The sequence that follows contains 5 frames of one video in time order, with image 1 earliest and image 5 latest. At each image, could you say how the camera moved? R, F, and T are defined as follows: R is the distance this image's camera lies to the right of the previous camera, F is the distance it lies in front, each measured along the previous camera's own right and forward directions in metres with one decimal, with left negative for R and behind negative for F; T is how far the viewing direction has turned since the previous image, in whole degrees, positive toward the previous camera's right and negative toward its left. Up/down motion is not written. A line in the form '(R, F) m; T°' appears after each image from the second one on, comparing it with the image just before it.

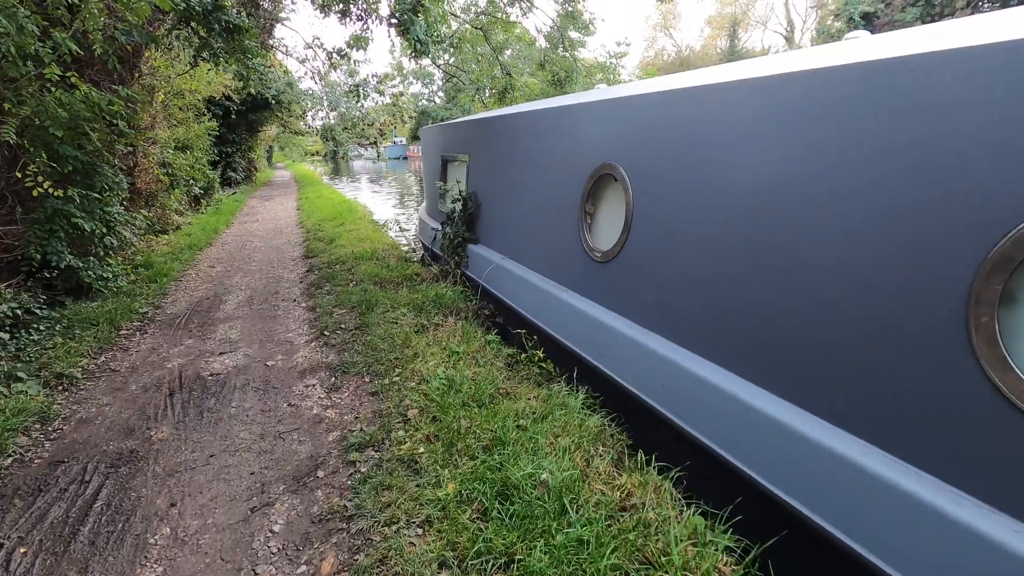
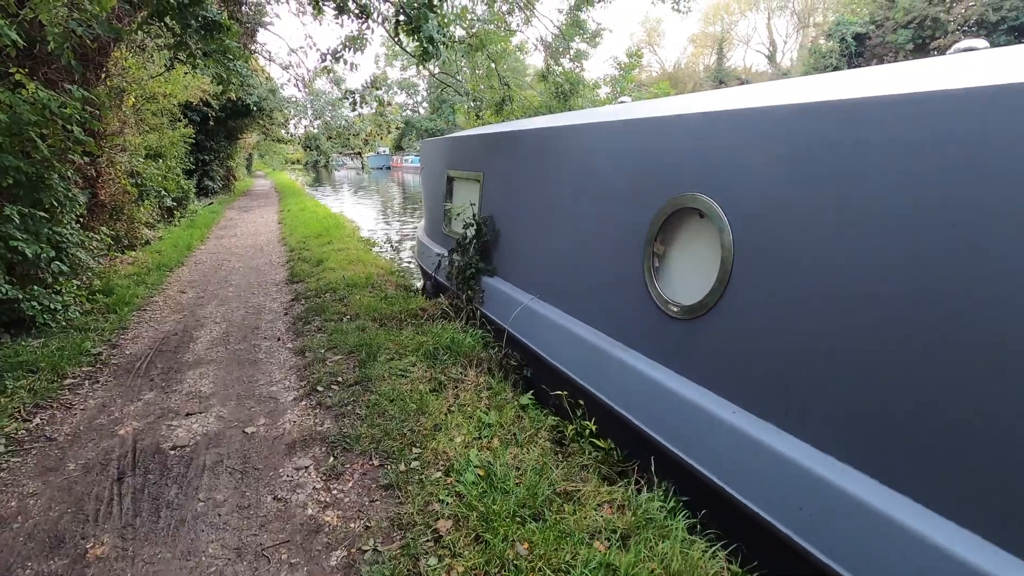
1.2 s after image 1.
(-0.3, +0.7) m; +2°
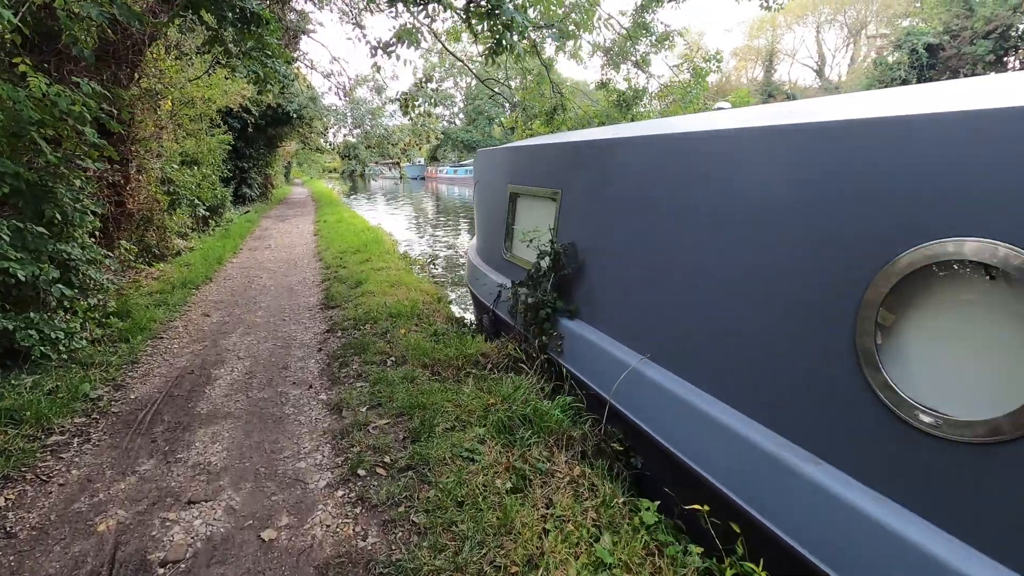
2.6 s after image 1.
(-0.4, +0.9) m; -3°
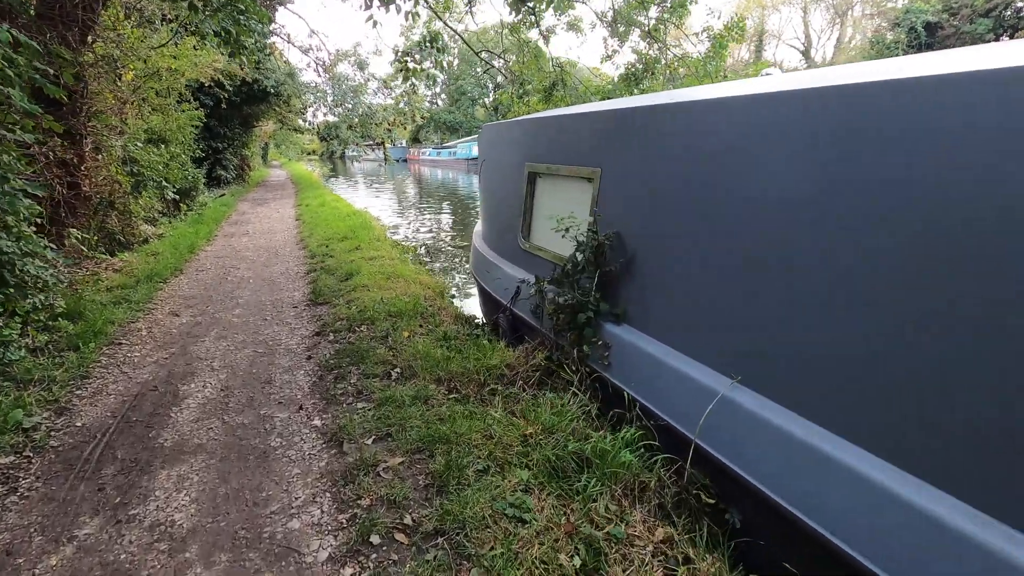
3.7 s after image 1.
(-0.3, +0.6) m; +2°
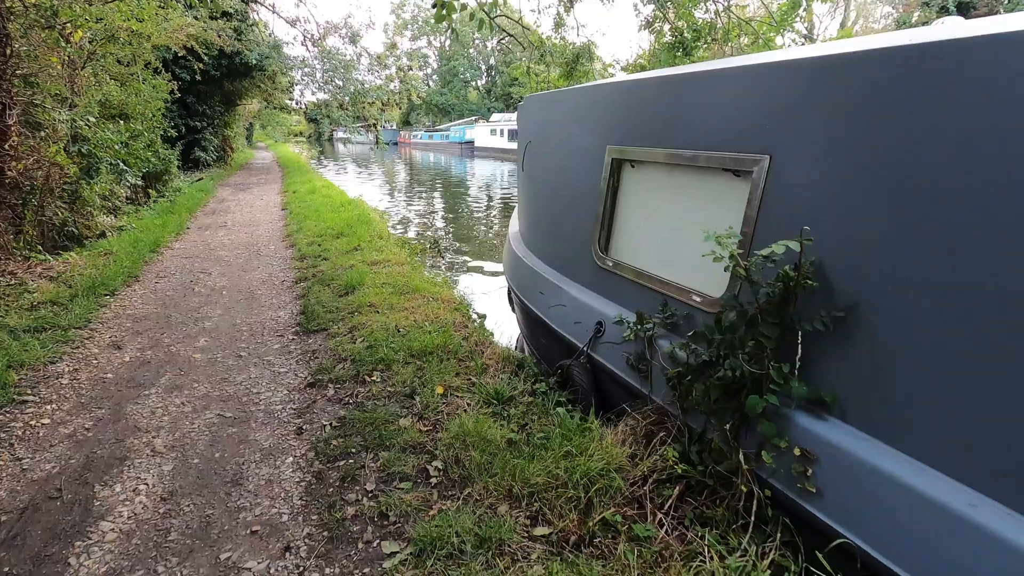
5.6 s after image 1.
(-0.5, +1.2) m; +1°
